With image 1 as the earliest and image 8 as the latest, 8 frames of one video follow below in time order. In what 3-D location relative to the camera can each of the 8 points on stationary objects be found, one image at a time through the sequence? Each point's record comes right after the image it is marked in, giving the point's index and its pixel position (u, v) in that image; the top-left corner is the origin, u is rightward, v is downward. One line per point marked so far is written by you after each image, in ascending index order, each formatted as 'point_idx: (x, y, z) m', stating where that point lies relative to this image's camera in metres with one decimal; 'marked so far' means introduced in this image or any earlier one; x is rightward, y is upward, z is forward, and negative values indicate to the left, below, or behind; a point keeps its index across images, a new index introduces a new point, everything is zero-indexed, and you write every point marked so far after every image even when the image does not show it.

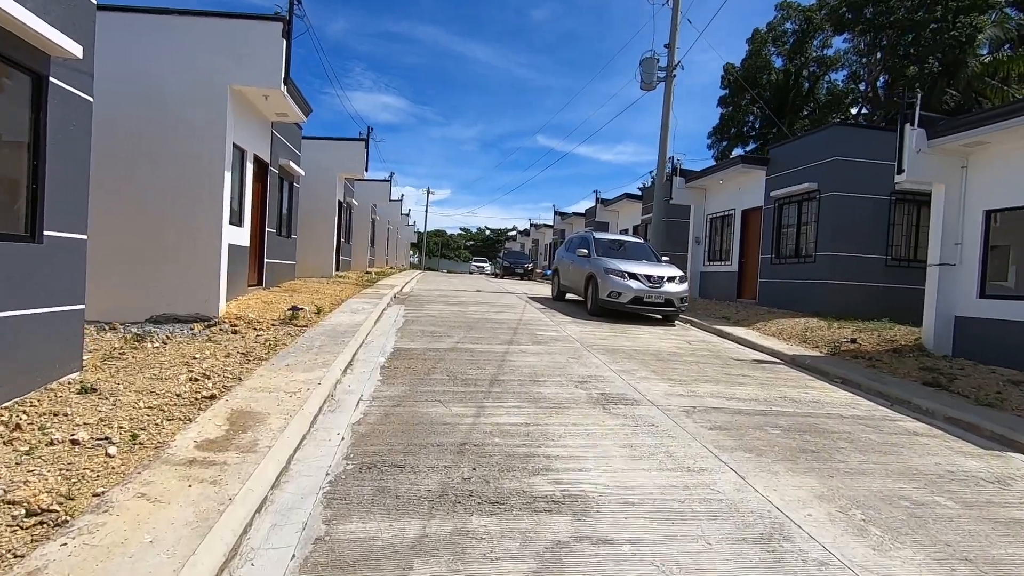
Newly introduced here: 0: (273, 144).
0: (-5.7, +3.5, +13.0) m
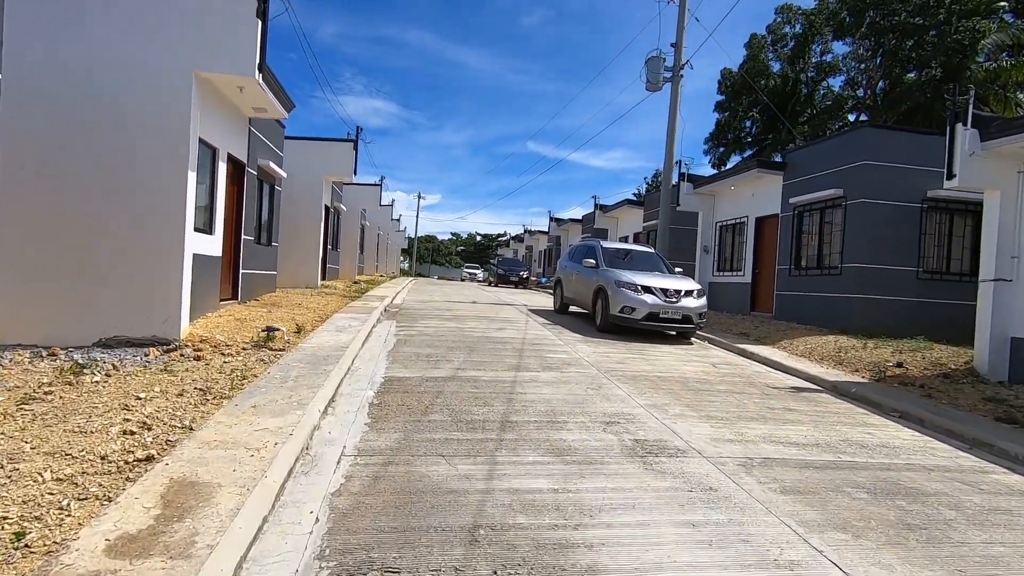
0: (-5.7, +3.2, +11.7) m
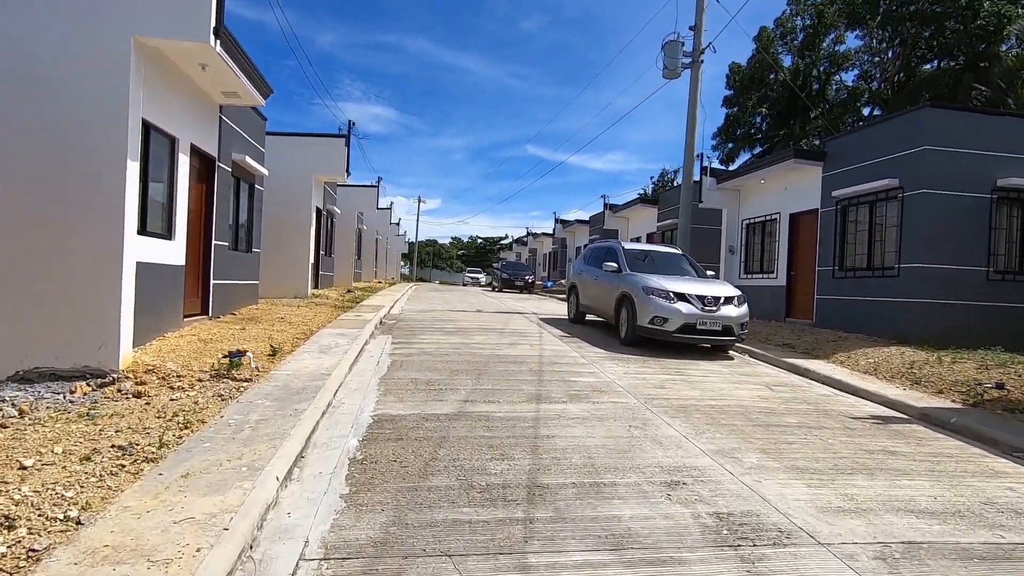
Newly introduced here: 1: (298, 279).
0: (-5.5, +2.9, +10.2) m
1: (-6.7, +0.3, +16.9) m
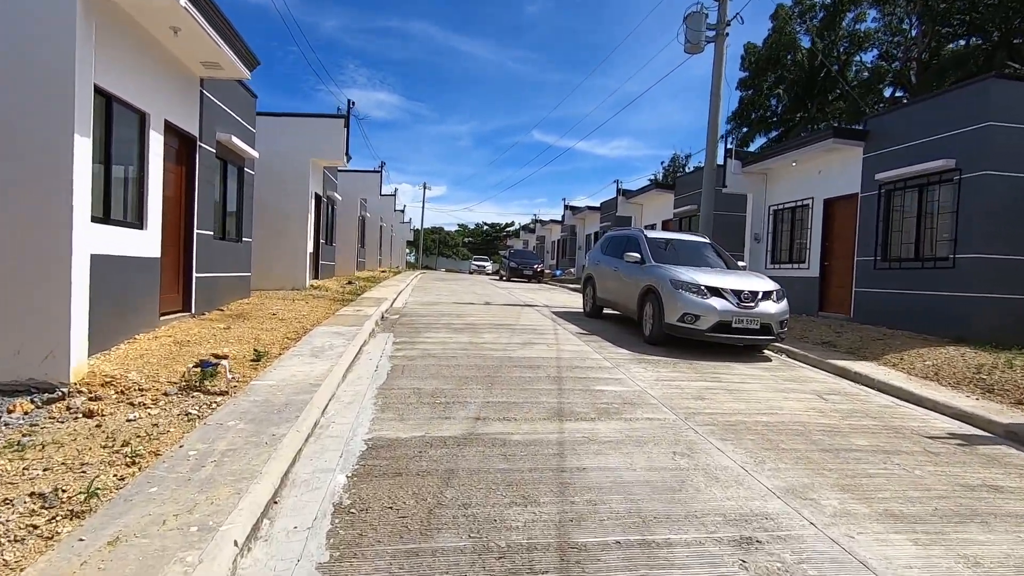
0: (-5.2, +3.0, +9.2) m
1: (-6.4, +0.5, +16.0) m
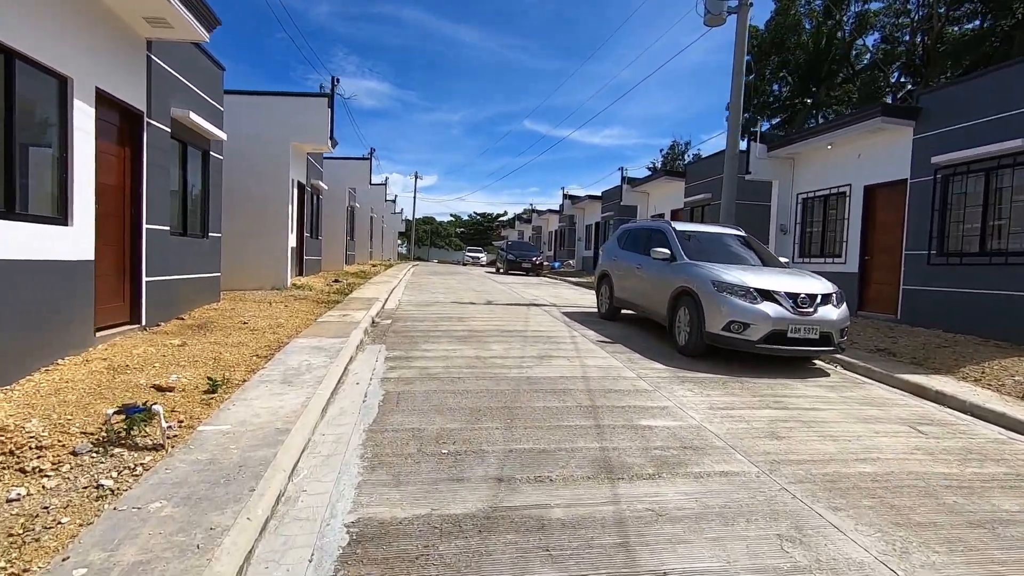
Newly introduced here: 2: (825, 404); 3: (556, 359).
0: (-5.0, +2.9, +7.6) m
1: (-6.3, +0.6, +14.4) m
2: (+3.8, -1.4, +6.5) m
3: (+0.6, -1.0, +7.8) m
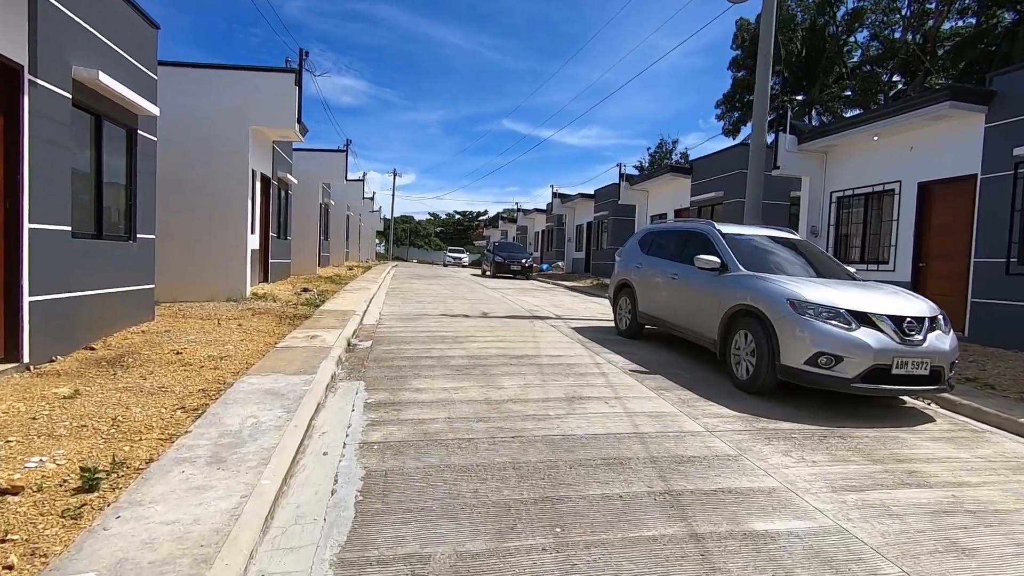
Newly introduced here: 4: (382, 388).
0: (-4.8, +2.7, +5.5) m
1: (-6.4, +0.4, +12.3) m
2: (+4.0, -1.6, +4.8) m
3: (+0.9, -1.3, +6.0) m
4: (-1.5, -1.2, +6.3) m
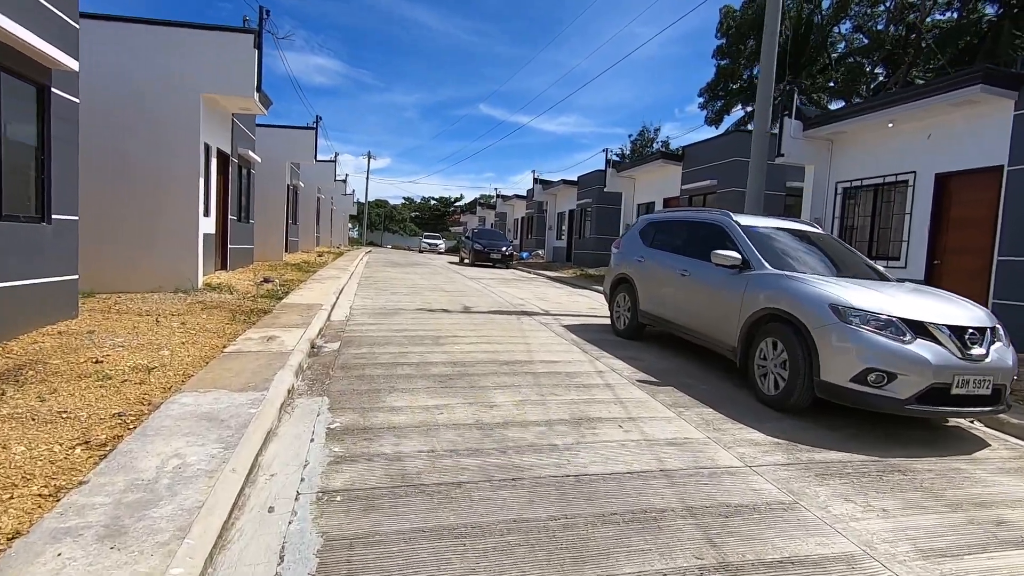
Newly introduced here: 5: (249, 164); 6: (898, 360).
0: (-4.8, +2.7, +4.2) m
1: (-6.7, +0.6, +10.9) m
2: (+4.0, -1.7, +4.0) m
3: (+0.8, -1.3, +5.0) m
4: (-1.6, -1.1, +5.2) m
5: (-7.6, +3.6, +15.7) m
6: (+3.5, -0.7, +5.0) m
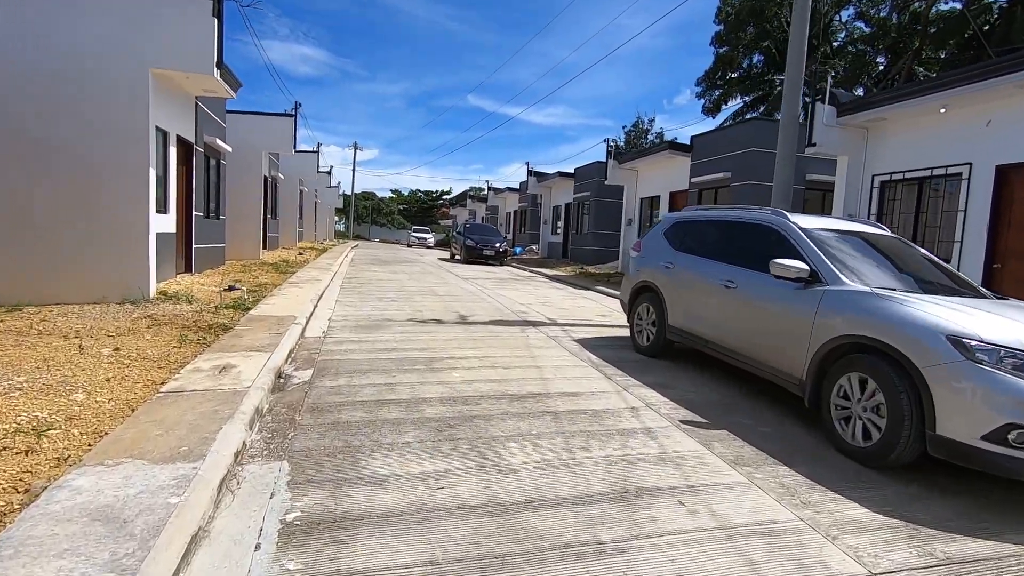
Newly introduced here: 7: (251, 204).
0: (-4.6, +2.5, +2.8) m
1: (-6.6, +0.4, +9.4) m
2: (+4.2, -1.9, +2.7) m
3: (+1.0, -1.5, +3.7) m
4: (-1.4, -1.4, +3.9) m
5: (-7.7, +3.5, +14.1) m
6: (+3.7, -0.9, +3.7) m
7: (-9.0, +2.9, +18.6) m
